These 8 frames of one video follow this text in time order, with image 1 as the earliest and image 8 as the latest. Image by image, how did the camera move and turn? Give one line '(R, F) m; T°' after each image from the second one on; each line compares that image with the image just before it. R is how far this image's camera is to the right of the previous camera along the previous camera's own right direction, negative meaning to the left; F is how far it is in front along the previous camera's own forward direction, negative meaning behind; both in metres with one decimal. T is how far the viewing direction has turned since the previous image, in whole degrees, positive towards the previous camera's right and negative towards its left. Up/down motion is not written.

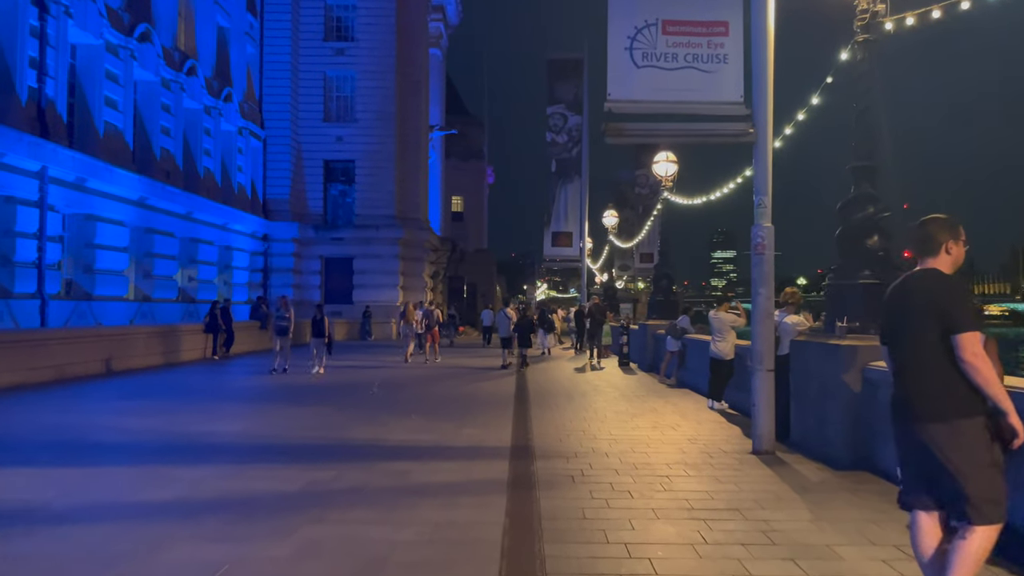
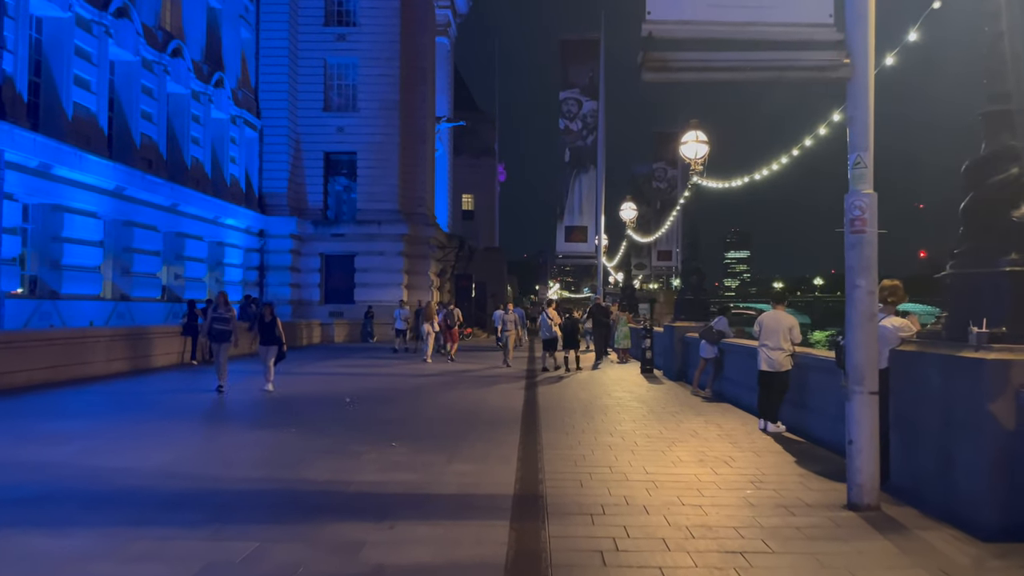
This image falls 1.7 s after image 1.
(+0.1, +2.3) m; -1°
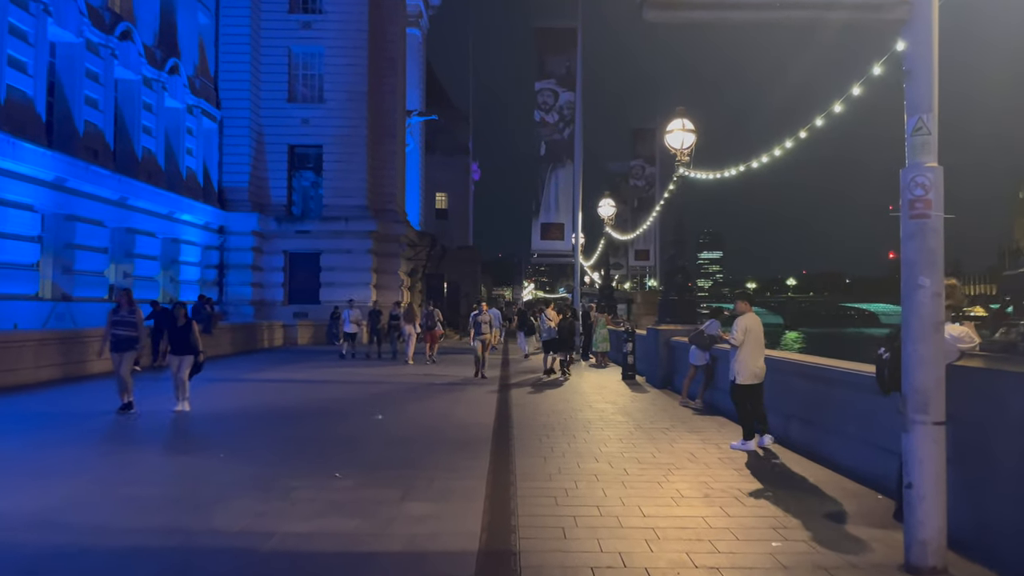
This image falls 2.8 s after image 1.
(+0.1, +1.4) m; +2°
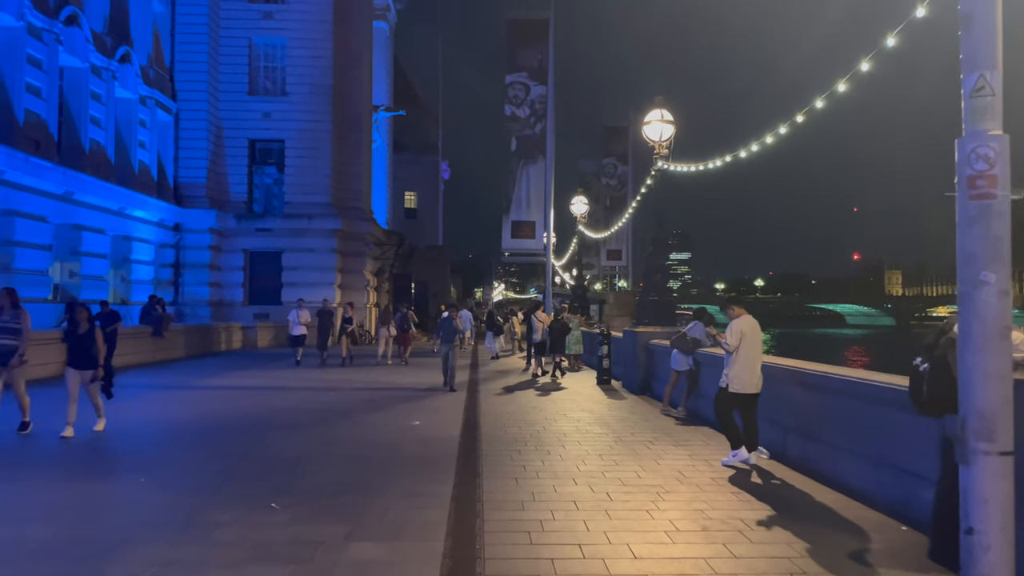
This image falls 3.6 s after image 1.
(0.0, +1.0) m; +2°
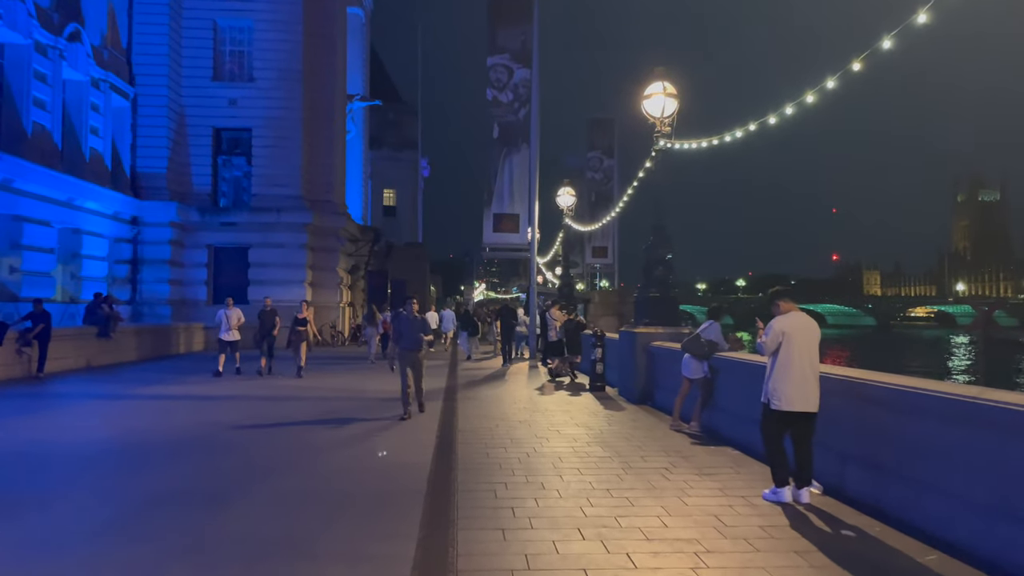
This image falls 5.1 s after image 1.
(0.0, +1.8) m; +1°
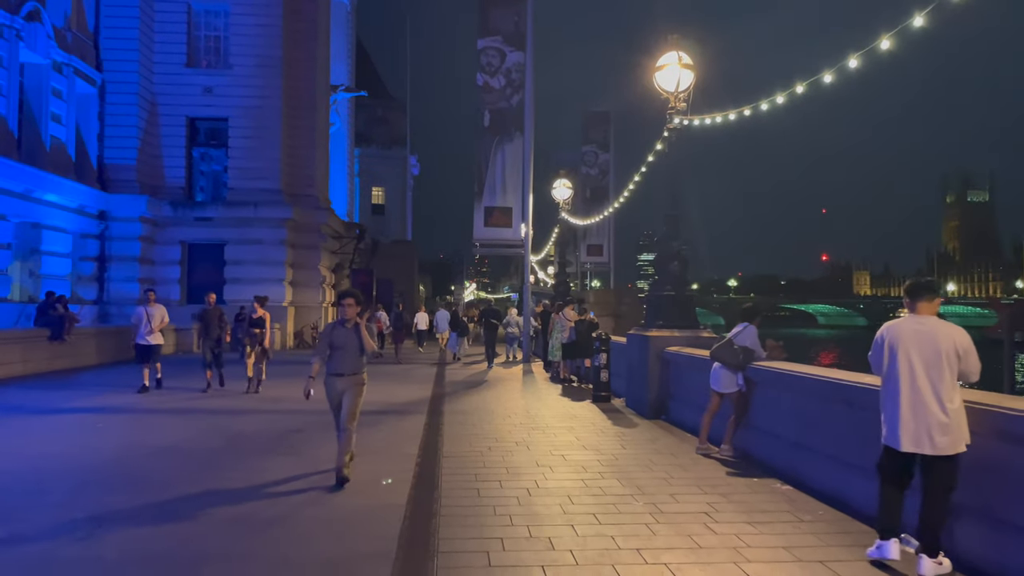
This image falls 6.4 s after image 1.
(-0.1, +1.7) m; +1°
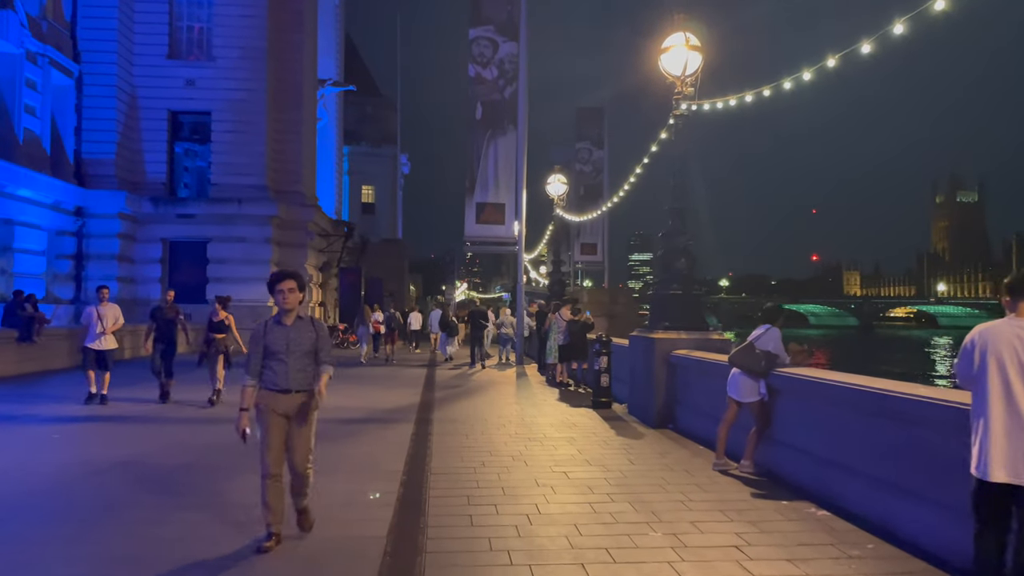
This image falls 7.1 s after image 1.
(0.0, +0.8) m; +1°
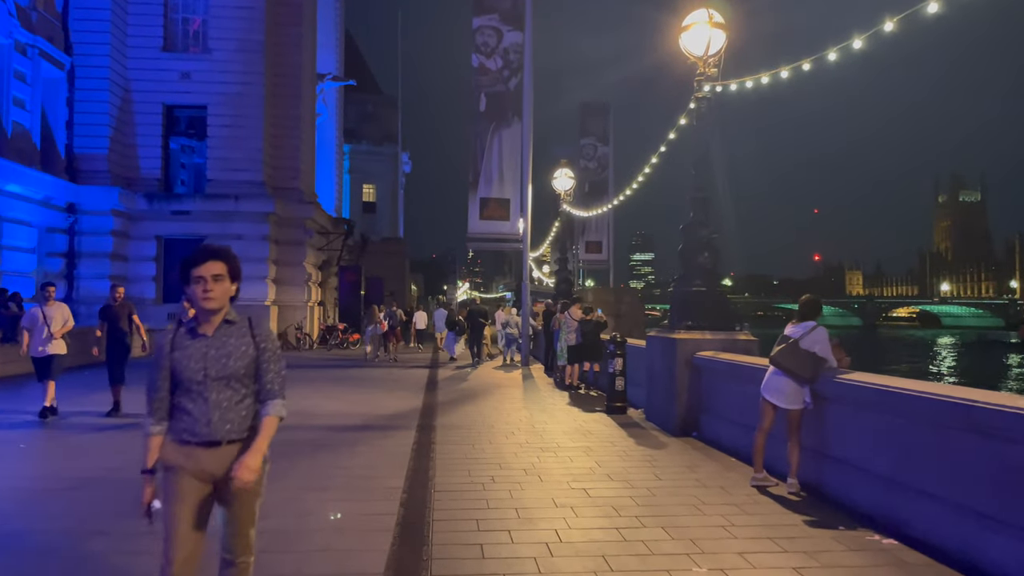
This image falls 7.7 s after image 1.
(-0.1, +0.8) m; 0°
